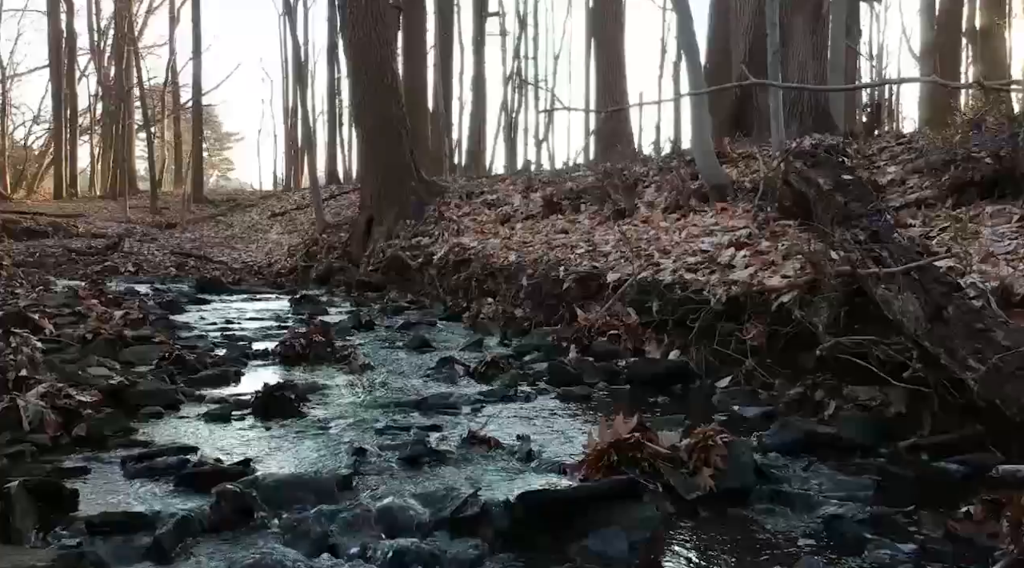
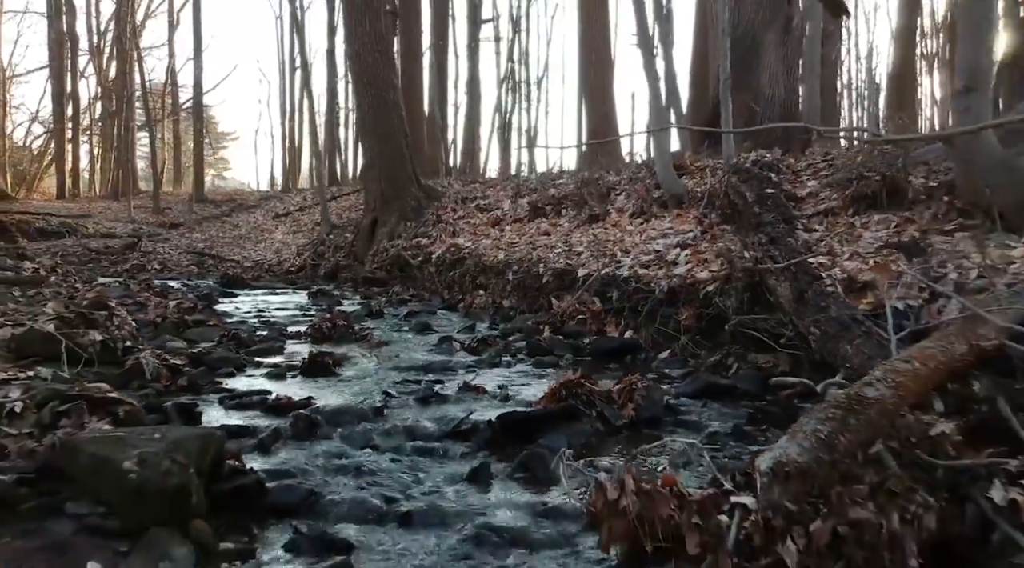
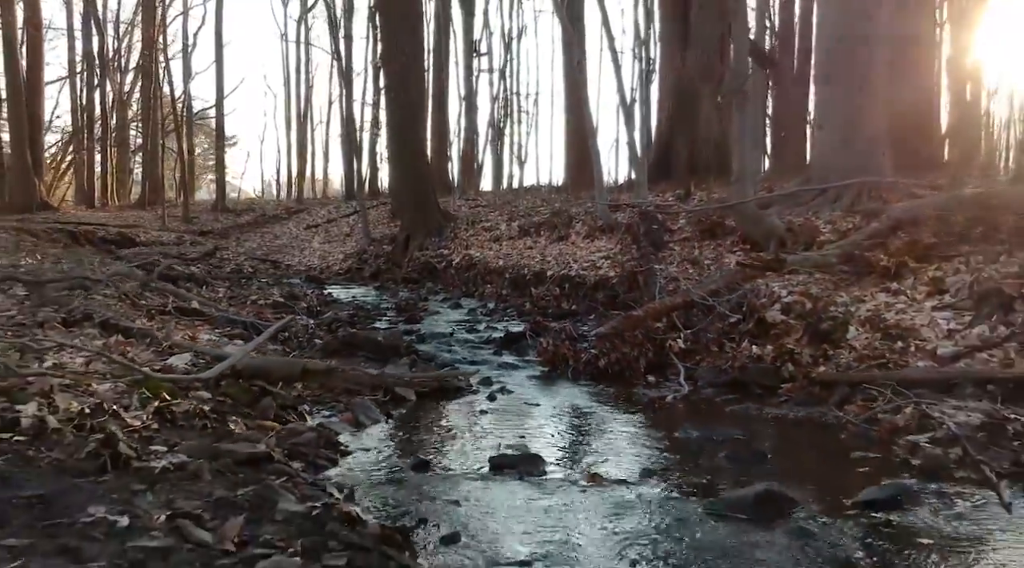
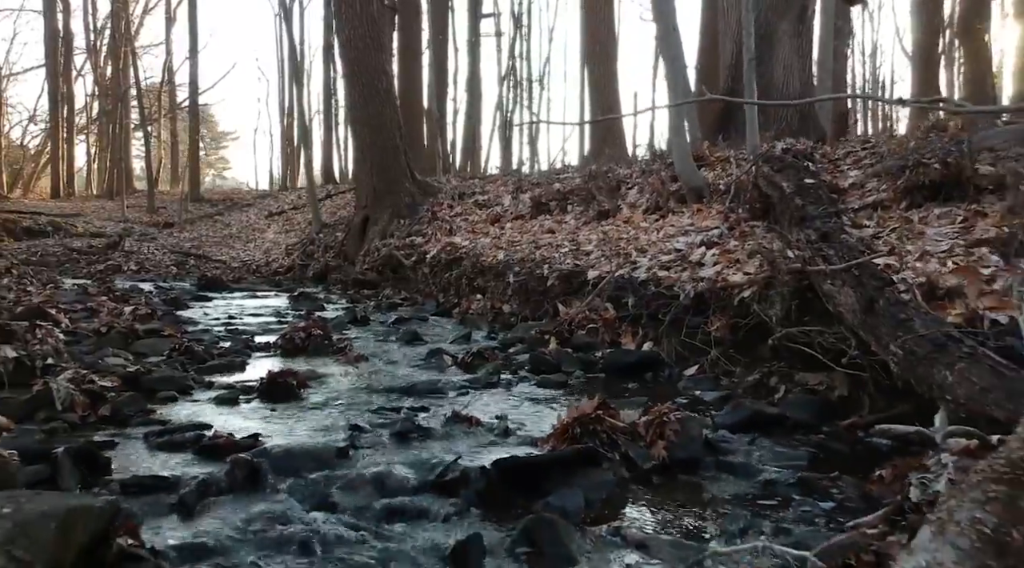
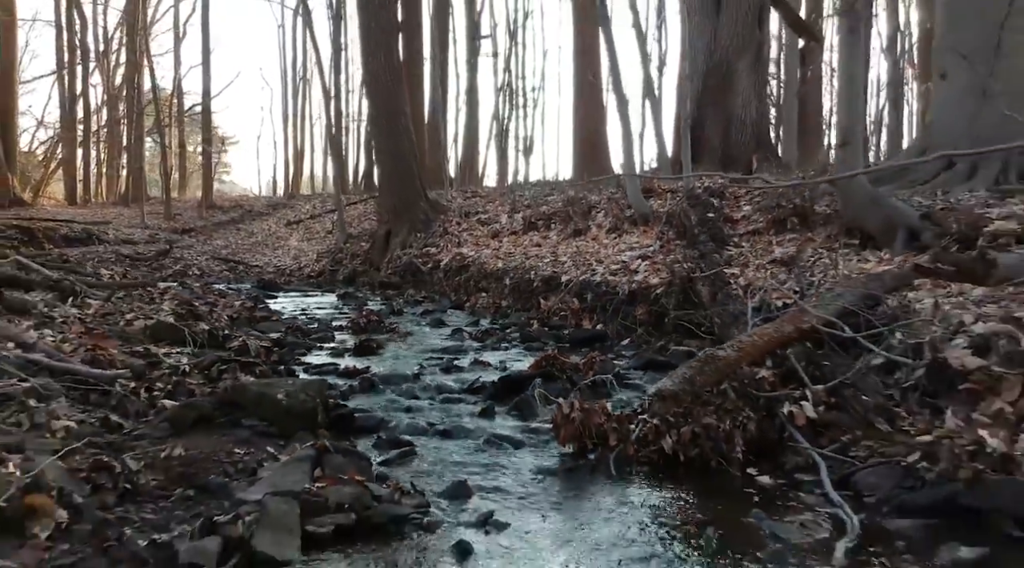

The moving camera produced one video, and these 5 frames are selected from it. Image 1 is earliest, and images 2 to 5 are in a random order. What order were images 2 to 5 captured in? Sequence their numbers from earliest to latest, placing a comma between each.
4, 2, 5, 3
